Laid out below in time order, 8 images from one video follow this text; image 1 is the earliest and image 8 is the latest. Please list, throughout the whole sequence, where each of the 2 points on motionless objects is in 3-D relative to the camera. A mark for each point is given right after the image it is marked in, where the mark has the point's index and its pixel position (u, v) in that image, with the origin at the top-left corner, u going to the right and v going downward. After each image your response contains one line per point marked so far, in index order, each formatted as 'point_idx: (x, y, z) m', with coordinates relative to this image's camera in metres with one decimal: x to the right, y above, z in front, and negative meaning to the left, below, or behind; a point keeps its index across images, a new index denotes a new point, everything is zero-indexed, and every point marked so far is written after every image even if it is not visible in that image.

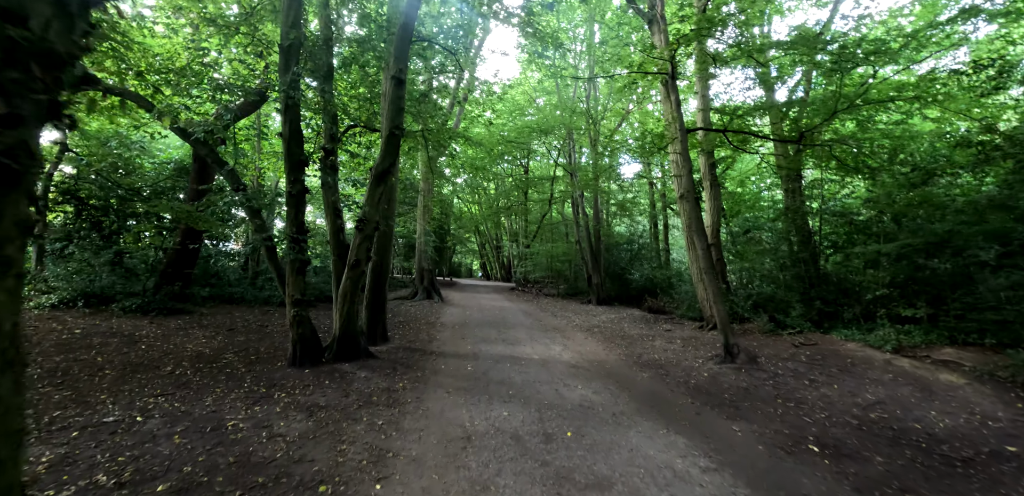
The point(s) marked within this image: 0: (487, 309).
0: (-0.9, -2.2, +12.9) m
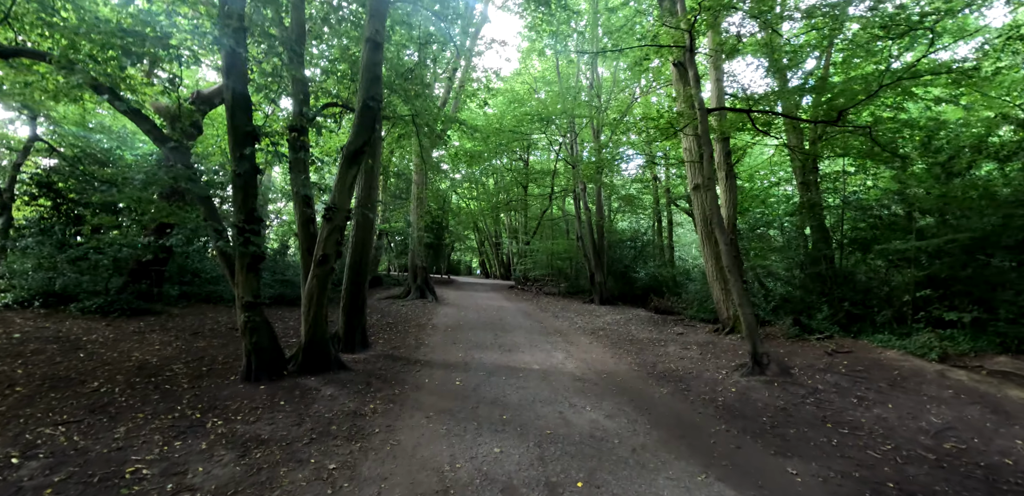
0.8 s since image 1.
0: (-0.9, -2.1, +12.1) m
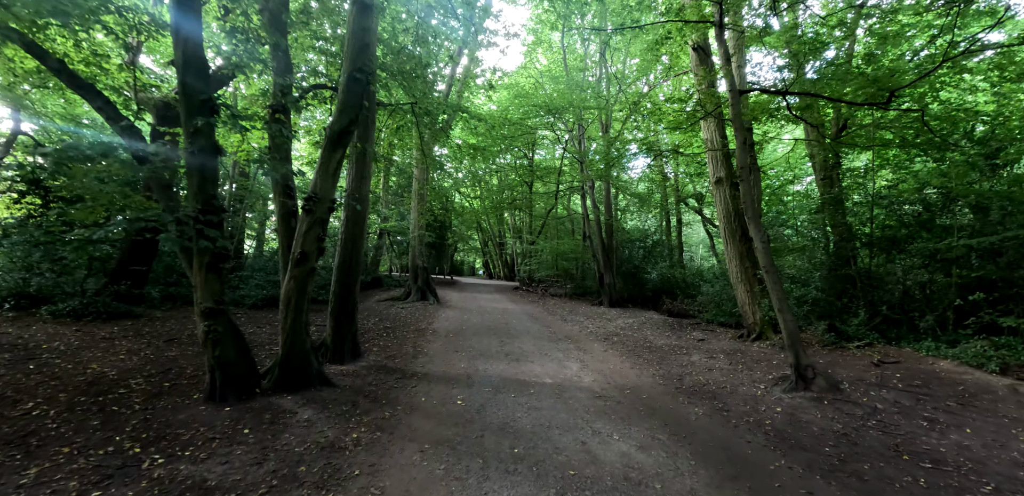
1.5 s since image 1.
0: (-0.7, -2.1, +11.4) m
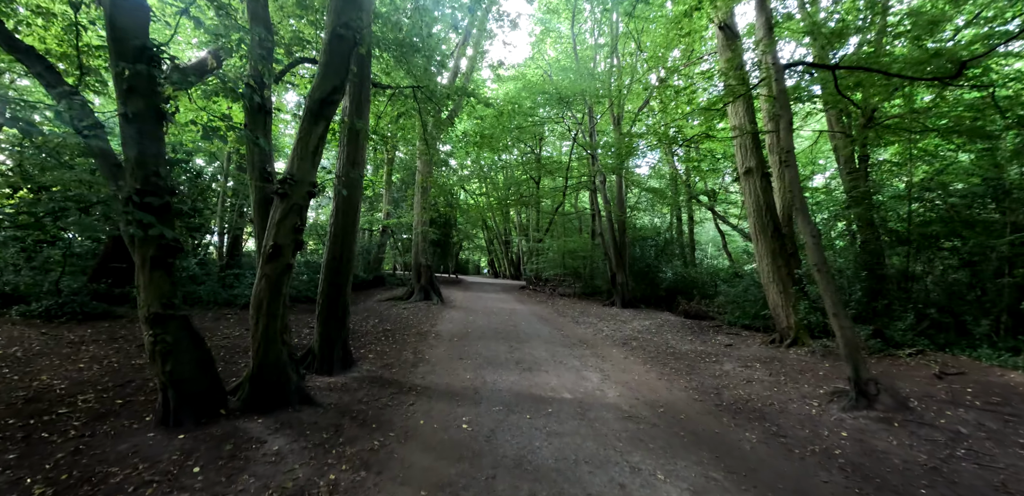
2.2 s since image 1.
0: (-0.5, -2.0, +10.8) m
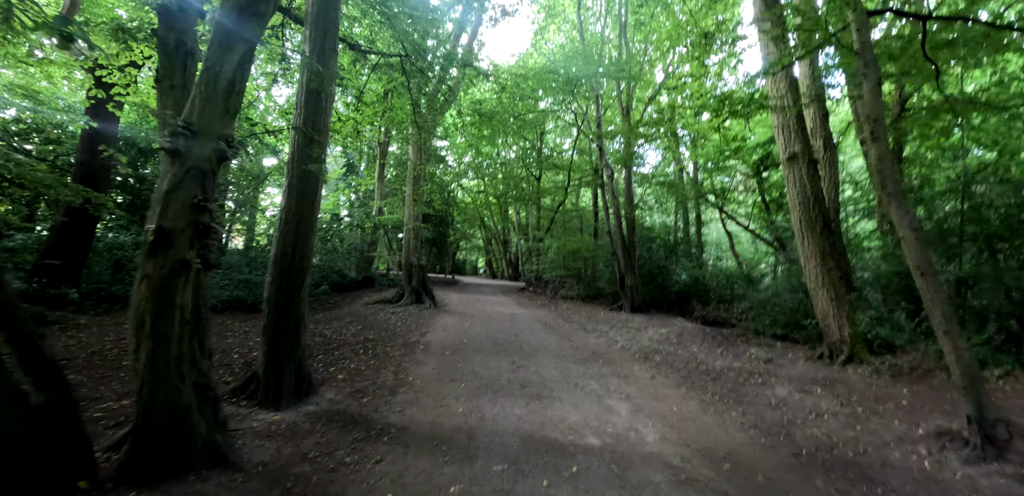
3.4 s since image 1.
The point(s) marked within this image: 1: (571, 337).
0: (-0.5, -1.9, +9.7) m
1: (+1.3, -1.9, +7.6) m
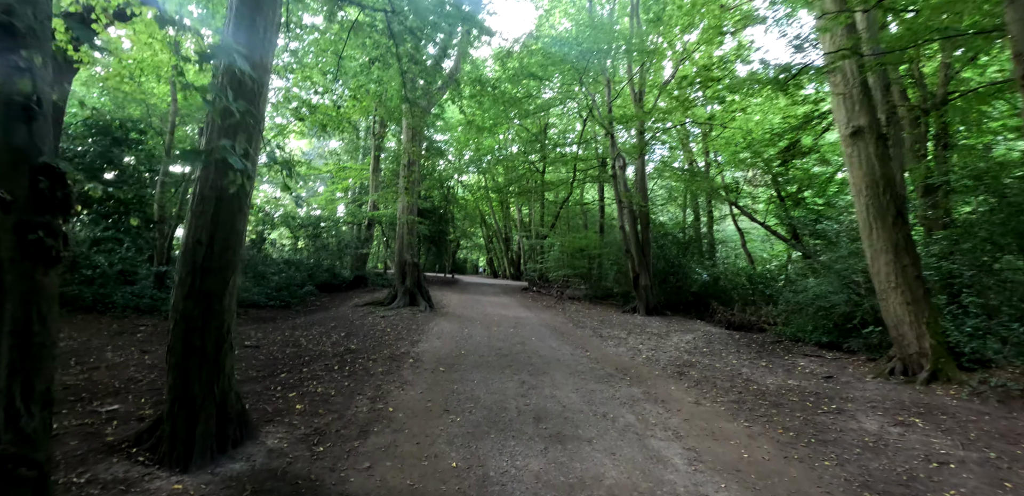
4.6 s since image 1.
0: (-0.4, -1.8, +8.6) m
1: (+1.4, -1.8, +6.6) m
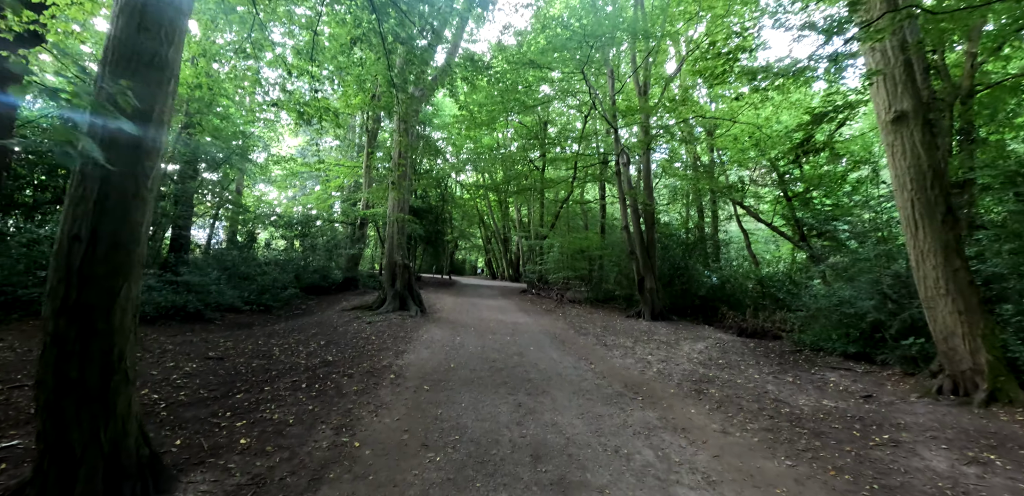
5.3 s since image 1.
0: (-0.4, -1.8, +8.0) m
1: (+1.3, -1.8, +6.0) m
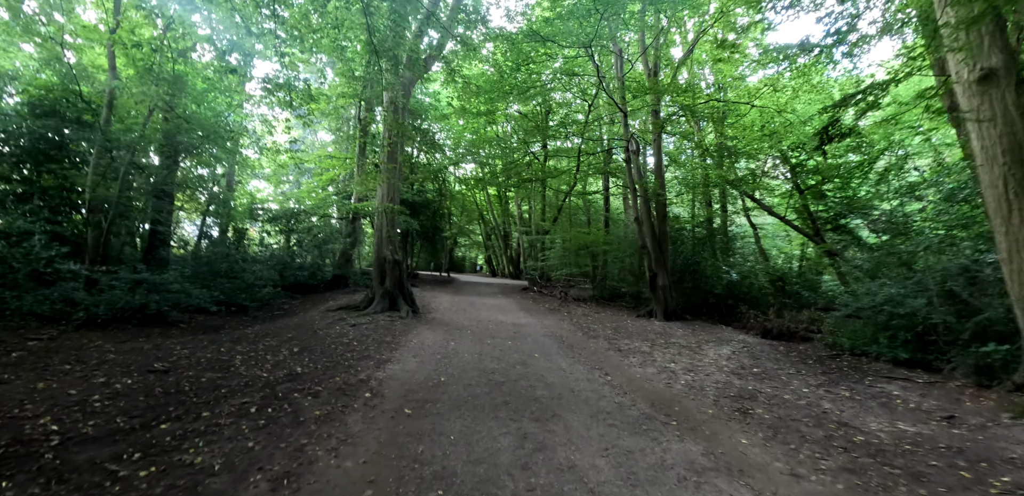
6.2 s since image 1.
0: (-0.4, -1.7, +7.1) m
1: (+1.4, -1.7, +5.1) m
